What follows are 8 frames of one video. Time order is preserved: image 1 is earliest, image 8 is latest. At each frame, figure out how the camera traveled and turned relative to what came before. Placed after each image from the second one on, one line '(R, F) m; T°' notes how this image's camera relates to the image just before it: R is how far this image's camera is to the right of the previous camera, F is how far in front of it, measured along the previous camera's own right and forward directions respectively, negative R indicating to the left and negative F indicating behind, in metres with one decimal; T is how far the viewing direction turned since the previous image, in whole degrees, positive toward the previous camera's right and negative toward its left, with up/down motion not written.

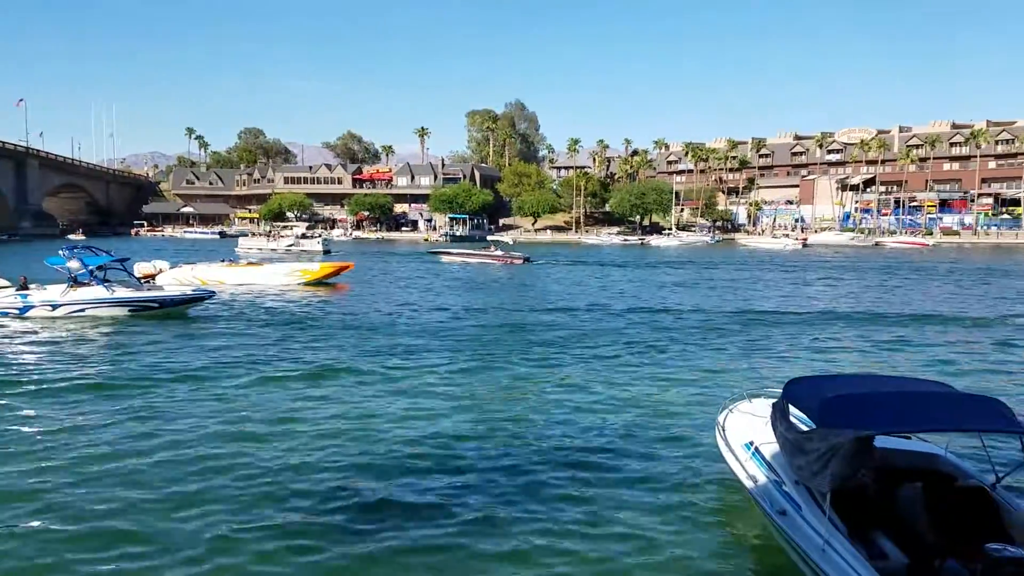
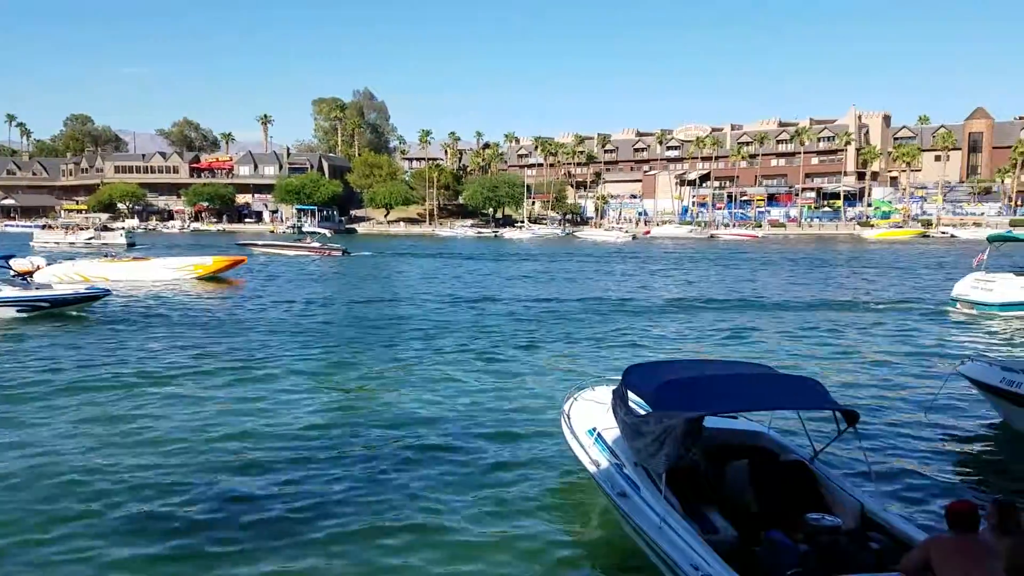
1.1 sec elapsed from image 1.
(-2.5, +0.4) m; +11°
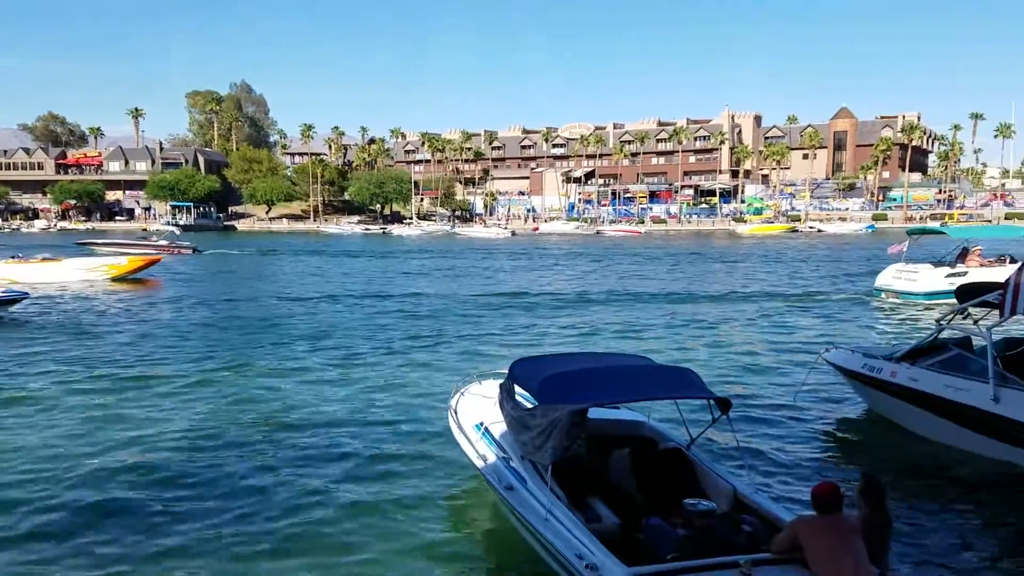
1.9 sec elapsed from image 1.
(+0.1, 0.0) m; +8°
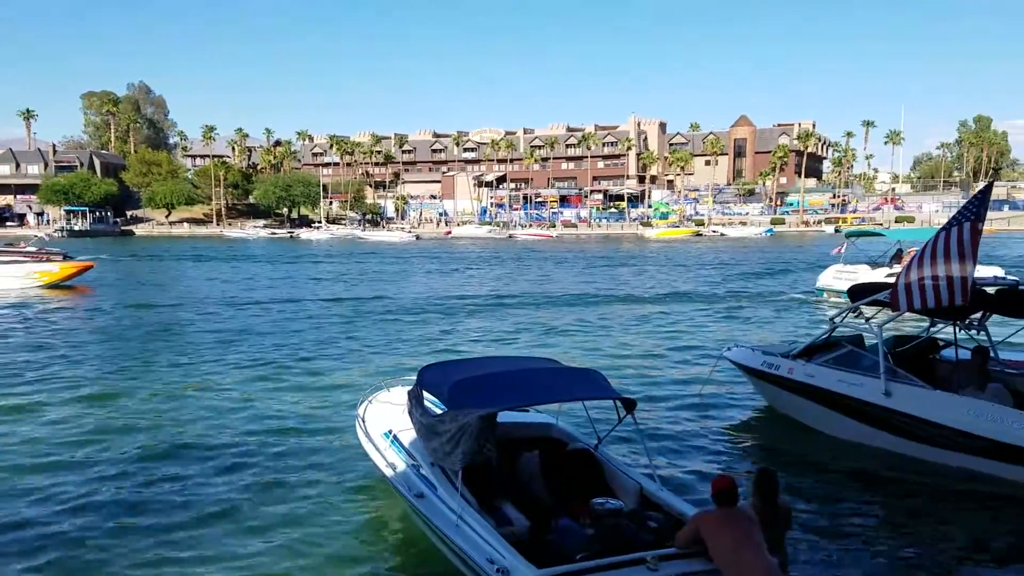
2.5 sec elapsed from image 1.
(0.0, 0.0) m; +6°
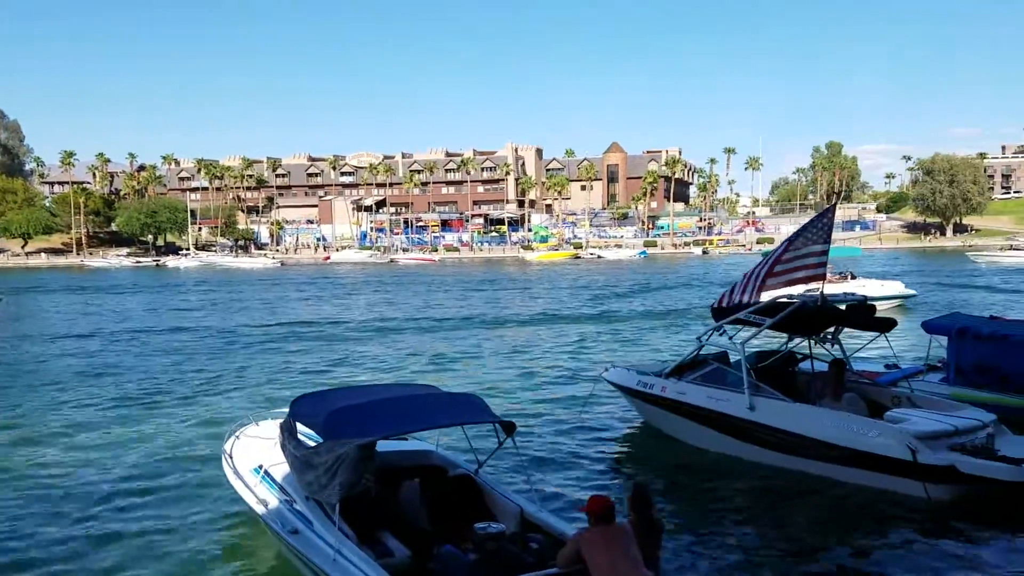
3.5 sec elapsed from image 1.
(+0.1, 0.0) m; +8°
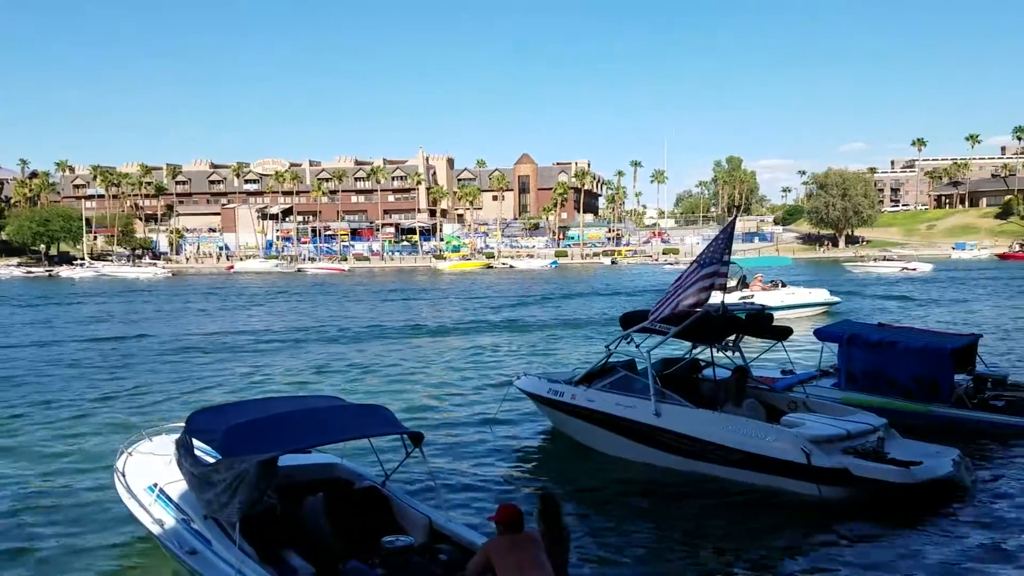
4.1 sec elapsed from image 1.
(0.0, 0.0) m; +6°
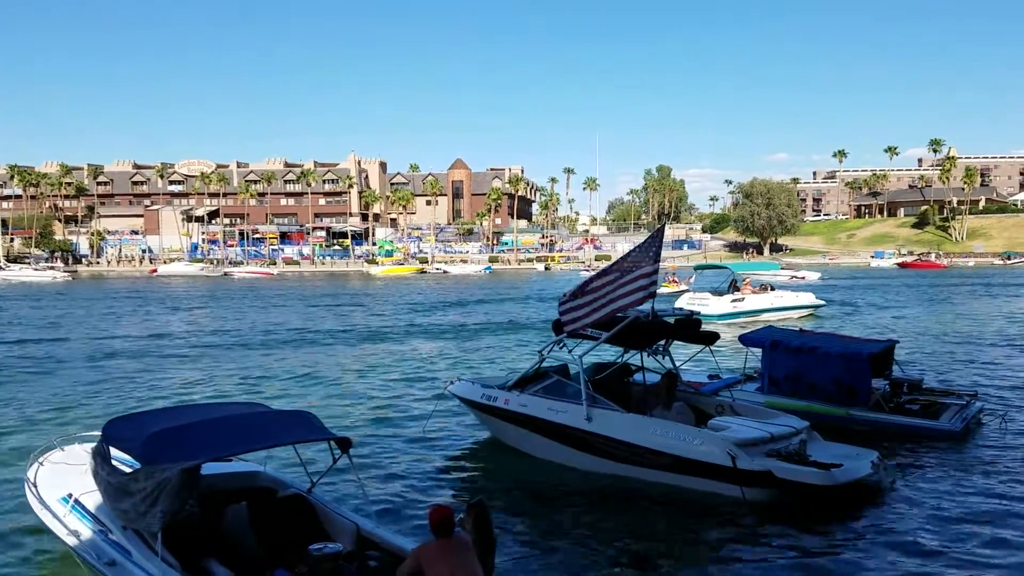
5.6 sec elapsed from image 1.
(0.0, 0.0) m; +5°
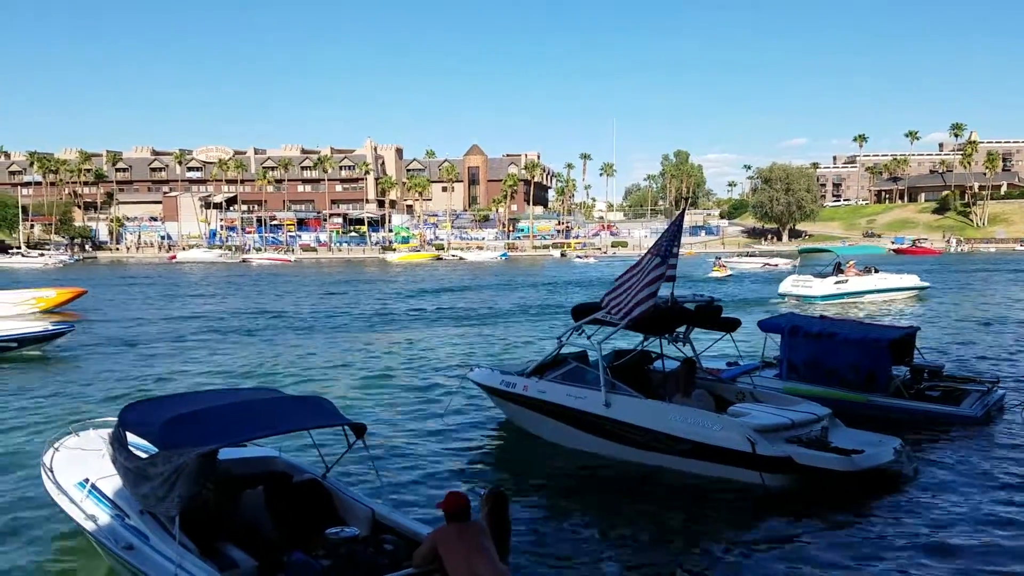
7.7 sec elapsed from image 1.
(0.0, +0.1) m; -1°
